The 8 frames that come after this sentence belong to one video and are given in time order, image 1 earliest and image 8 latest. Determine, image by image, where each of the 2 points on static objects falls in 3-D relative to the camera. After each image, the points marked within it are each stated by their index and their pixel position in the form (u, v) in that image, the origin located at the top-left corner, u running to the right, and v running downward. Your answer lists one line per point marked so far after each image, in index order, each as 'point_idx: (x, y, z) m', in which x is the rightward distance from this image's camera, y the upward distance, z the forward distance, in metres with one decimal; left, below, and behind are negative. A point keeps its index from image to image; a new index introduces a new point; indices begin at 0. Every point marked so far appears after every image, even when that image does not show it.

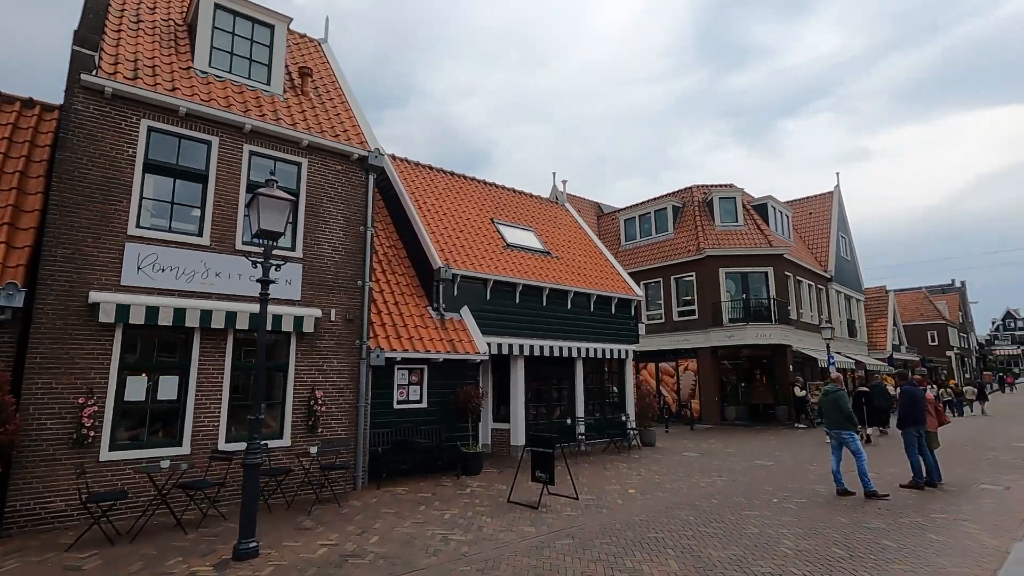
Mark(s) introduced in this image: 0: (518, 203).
0: (+0.2, +2.8, +17.6) m
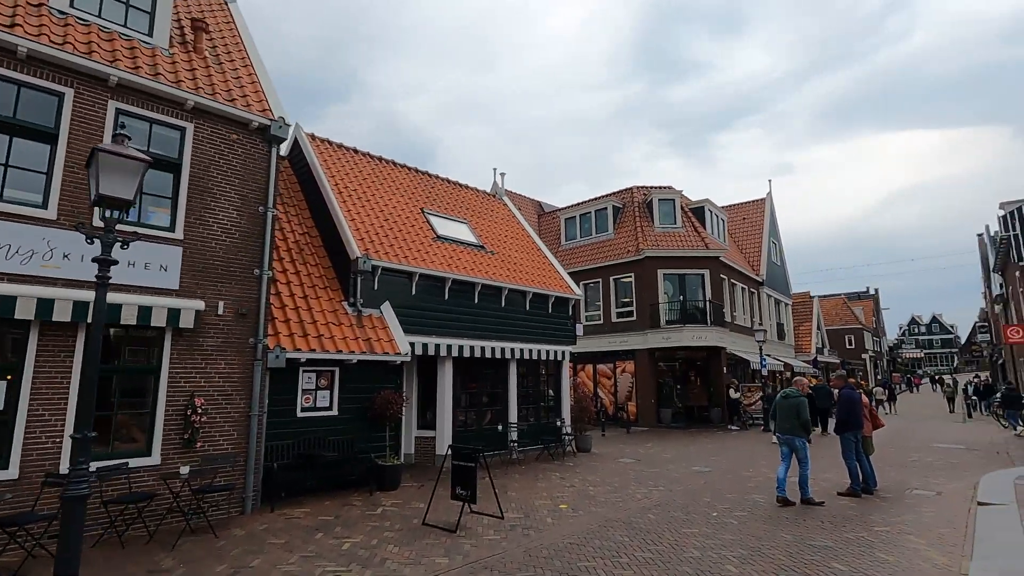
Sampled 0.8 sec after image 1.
0: (-1.8, +2.9, +16.5) m
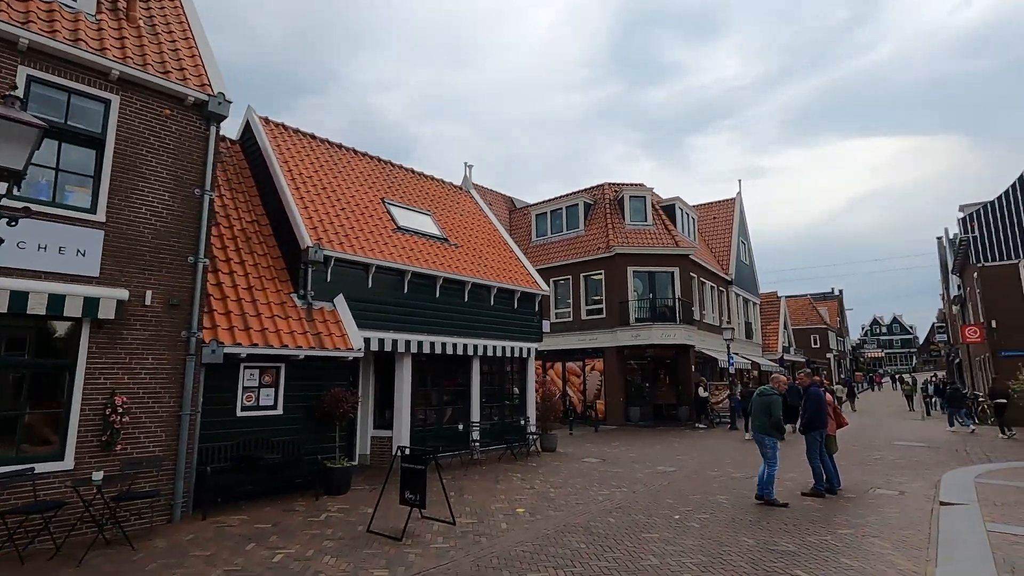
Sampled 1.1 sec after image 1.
0: (-2.8, +3.1, +15.9) m
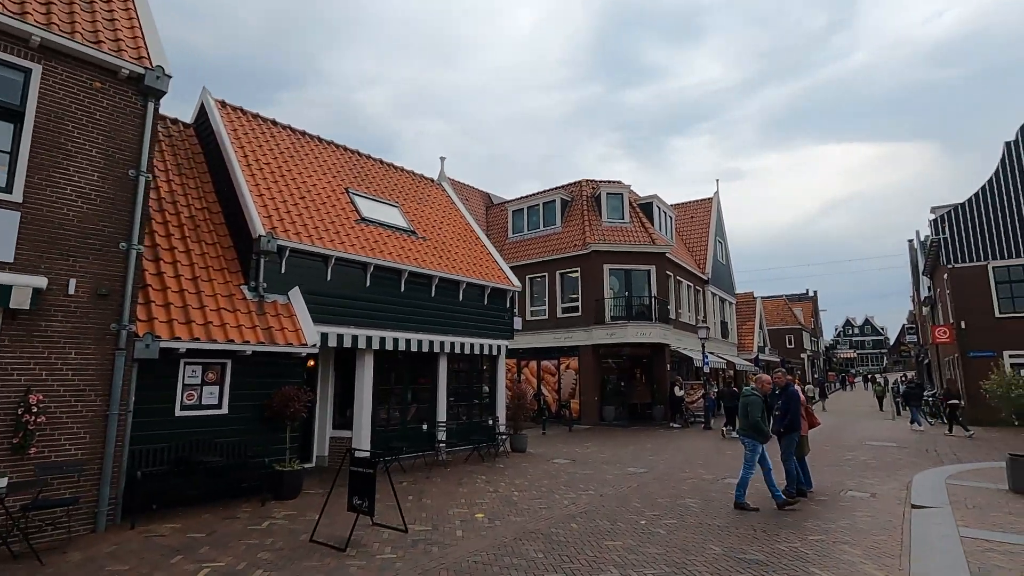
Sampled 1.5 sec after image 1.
0: (-3.6, +3.2, +15.3) m
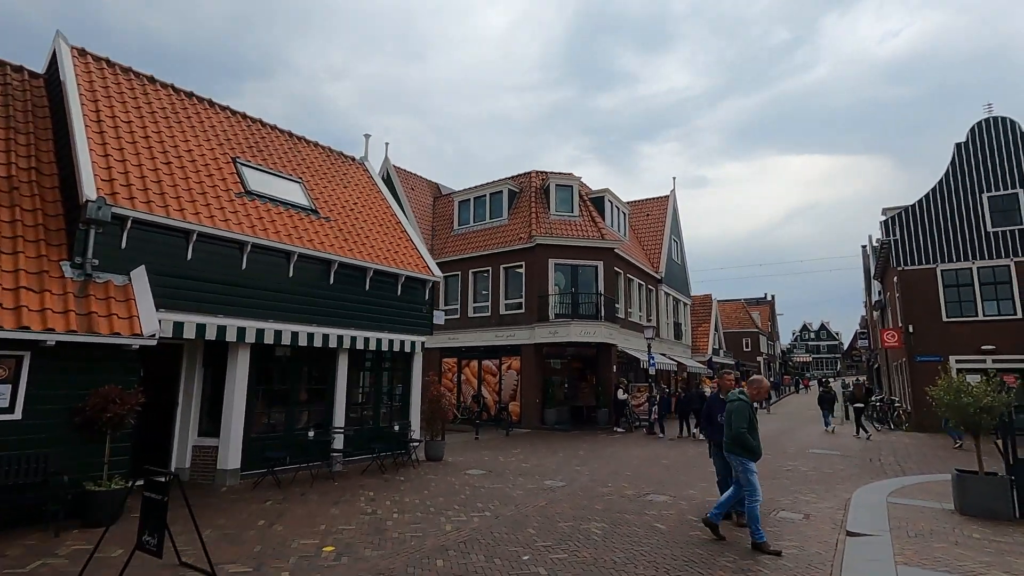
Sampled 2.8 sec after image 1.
0: (-5.6, +3.5, +13.6) m
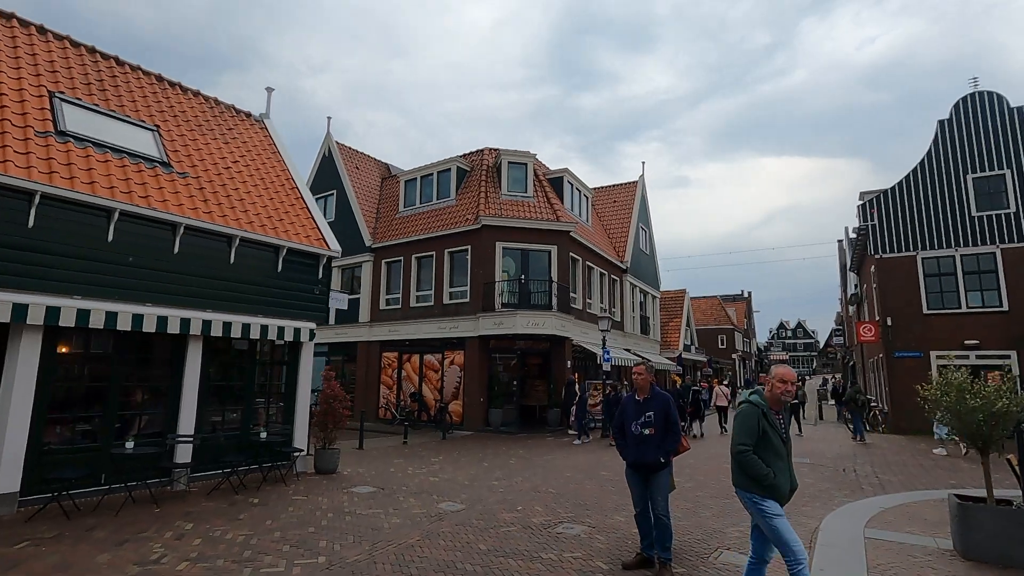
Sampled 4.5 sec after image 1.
0: (-7.4, +4.0, +11.2) m
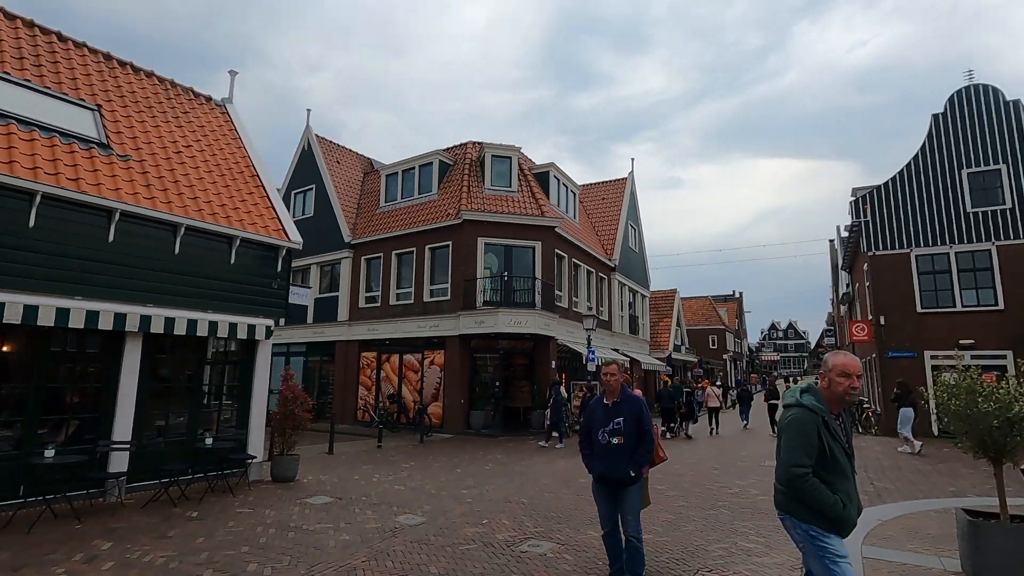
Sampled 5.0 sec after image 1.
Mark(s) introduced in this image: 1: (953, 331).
0: (-7.9, +4.2, +10.4) m
1: (+14.7, -1.4, +17.8) m
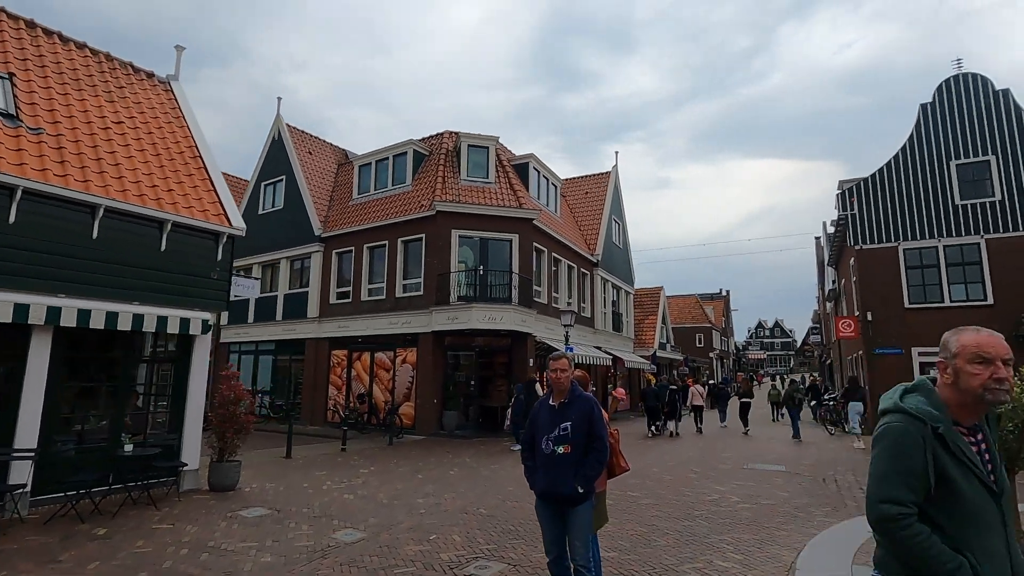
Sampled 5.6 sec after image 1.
0: (-8.6, +4.3, +9.4) m
1: (+13.8, -1.2, +17.2) m
